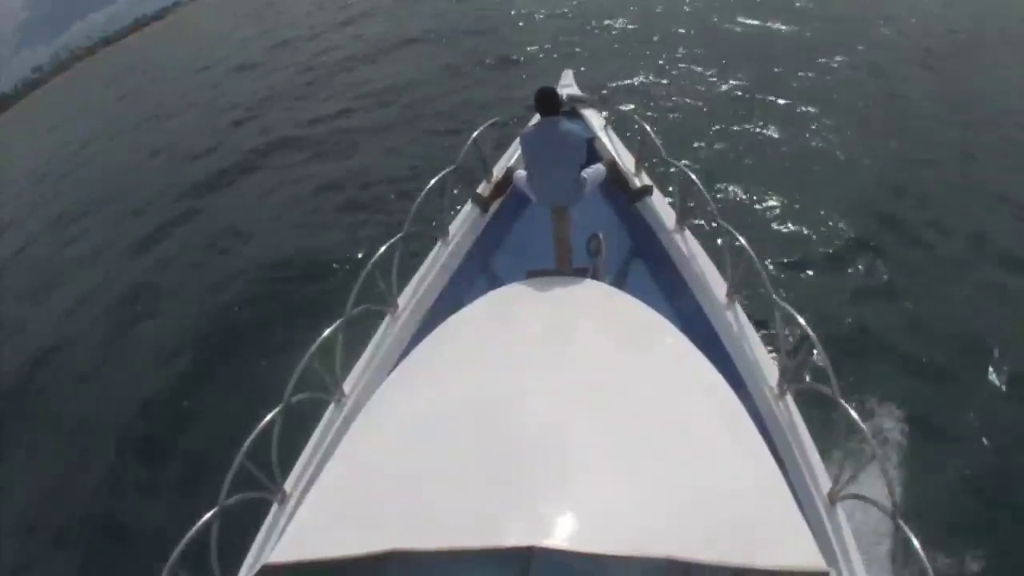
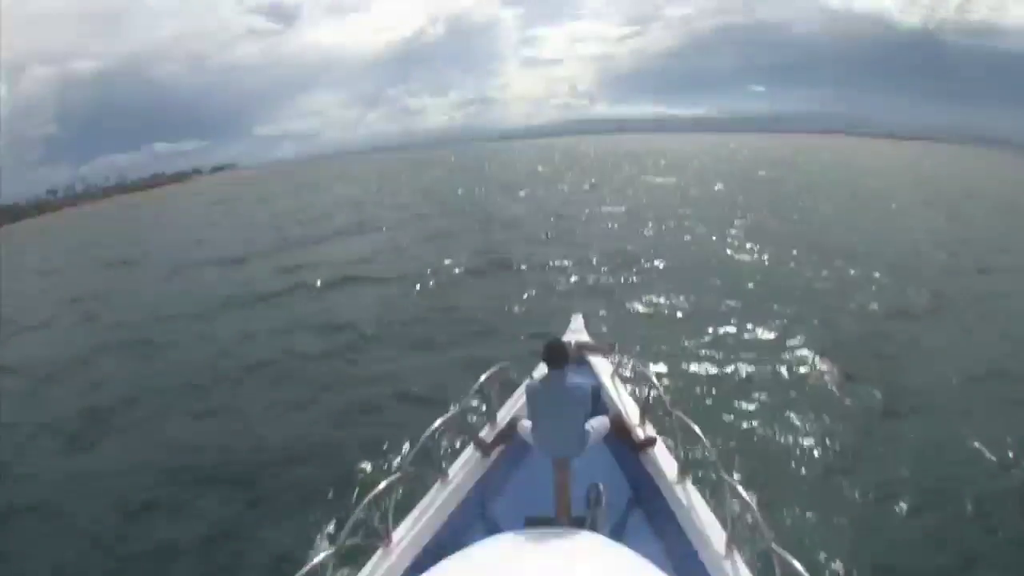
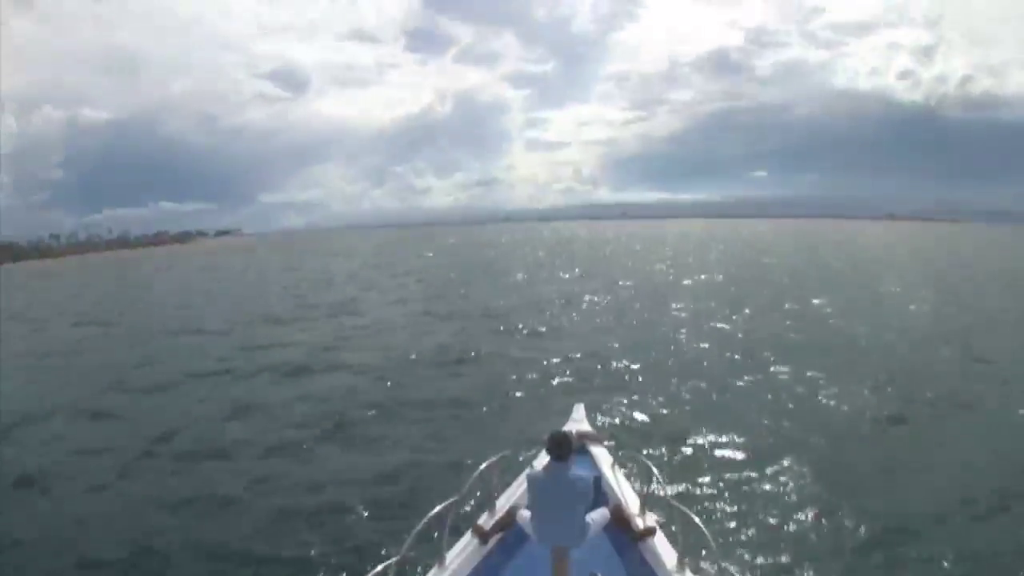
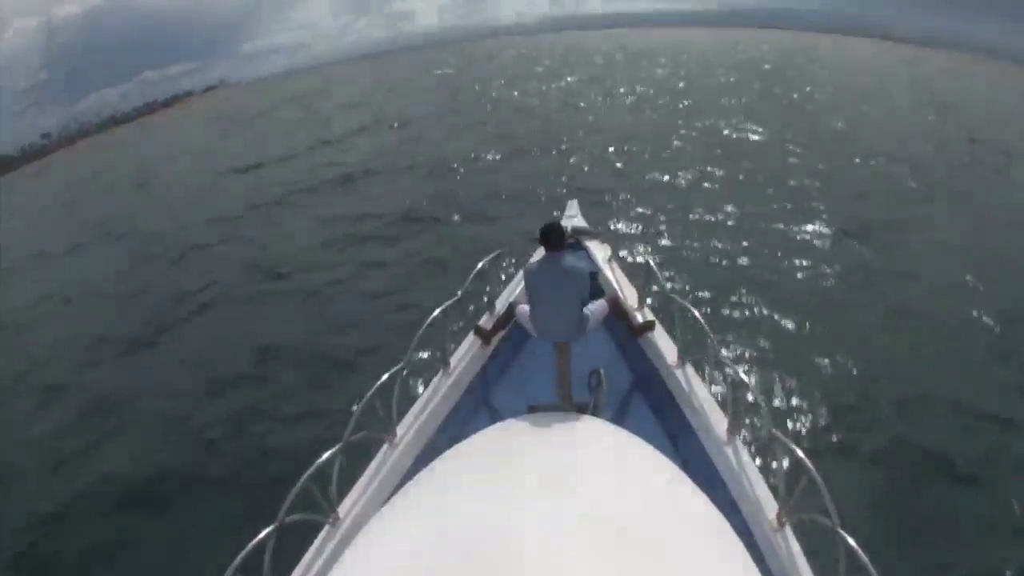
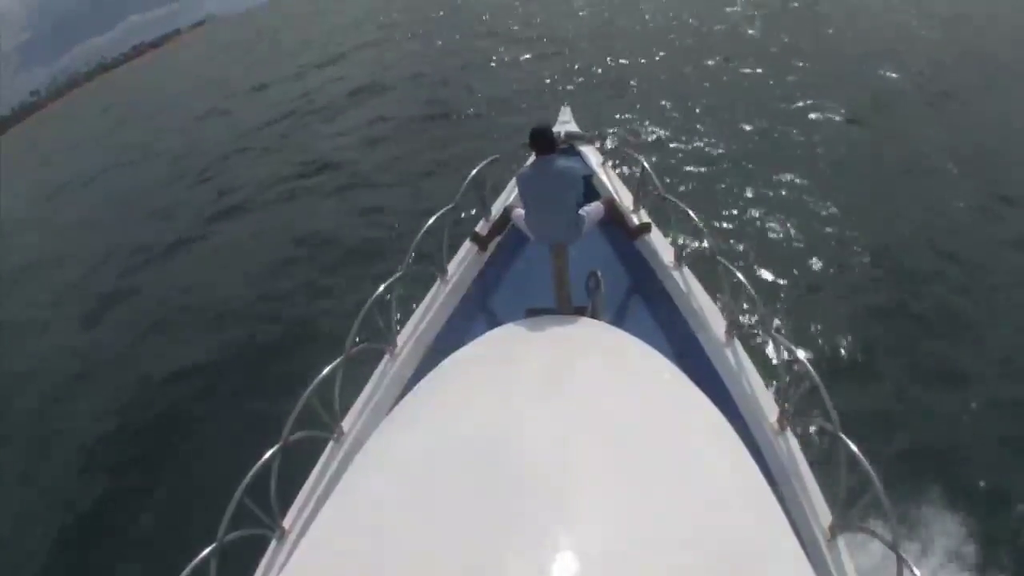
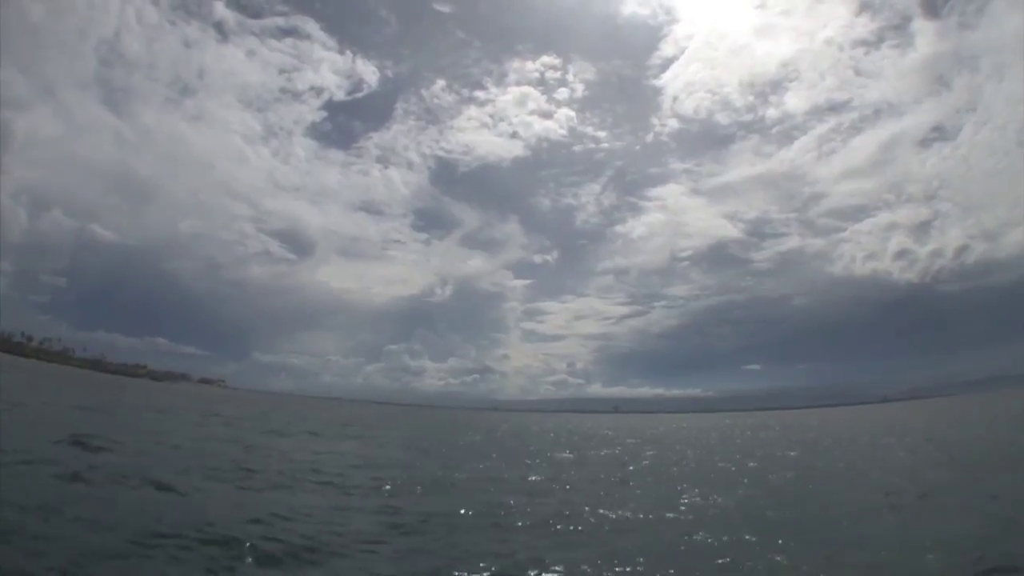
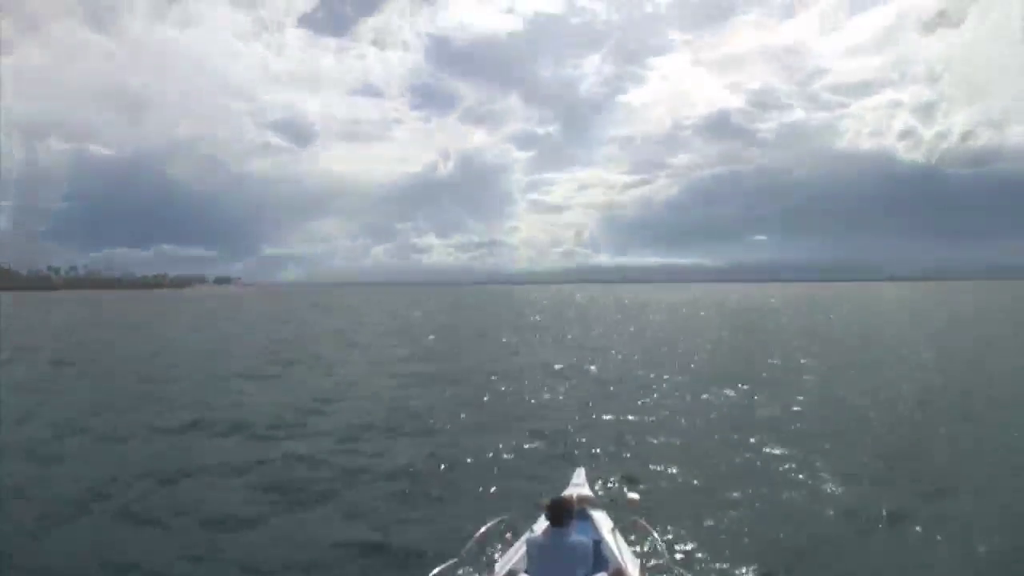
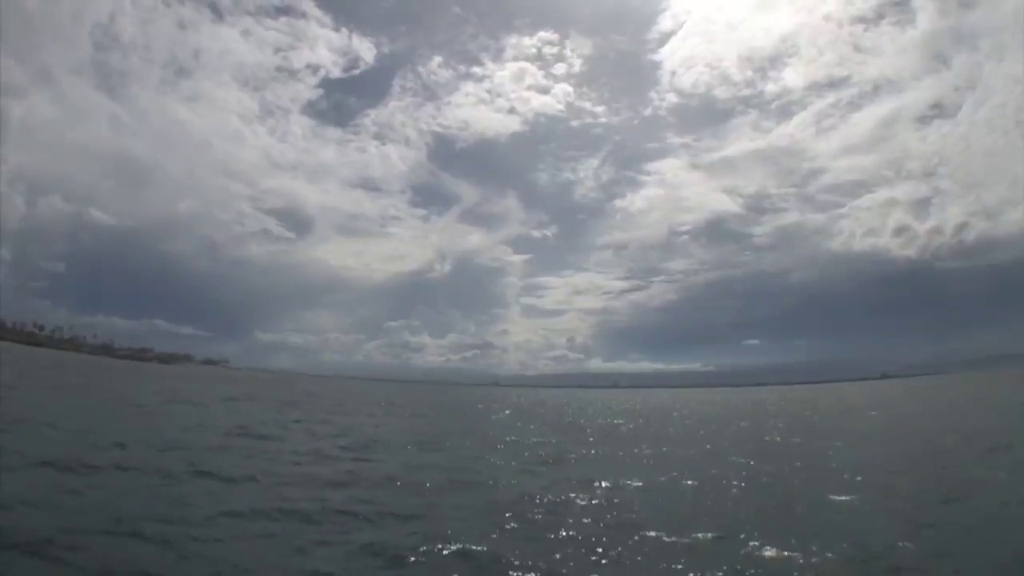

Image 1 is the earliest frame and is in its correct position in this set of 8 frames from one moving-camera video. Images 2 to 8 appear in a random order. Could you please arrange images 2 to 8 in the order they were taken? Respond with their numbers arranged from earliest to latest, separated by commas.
5, 4, 2, 3, 7, 8, 6
